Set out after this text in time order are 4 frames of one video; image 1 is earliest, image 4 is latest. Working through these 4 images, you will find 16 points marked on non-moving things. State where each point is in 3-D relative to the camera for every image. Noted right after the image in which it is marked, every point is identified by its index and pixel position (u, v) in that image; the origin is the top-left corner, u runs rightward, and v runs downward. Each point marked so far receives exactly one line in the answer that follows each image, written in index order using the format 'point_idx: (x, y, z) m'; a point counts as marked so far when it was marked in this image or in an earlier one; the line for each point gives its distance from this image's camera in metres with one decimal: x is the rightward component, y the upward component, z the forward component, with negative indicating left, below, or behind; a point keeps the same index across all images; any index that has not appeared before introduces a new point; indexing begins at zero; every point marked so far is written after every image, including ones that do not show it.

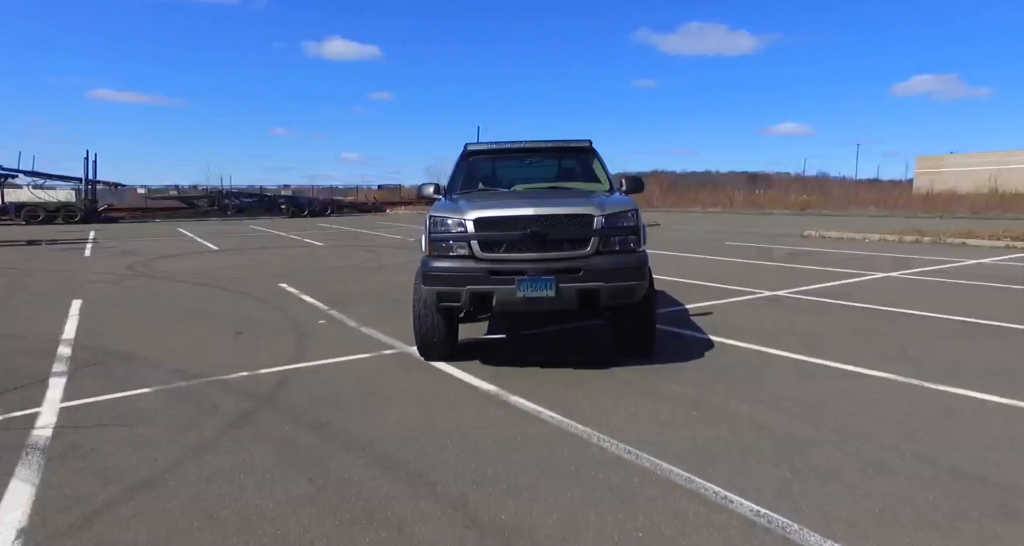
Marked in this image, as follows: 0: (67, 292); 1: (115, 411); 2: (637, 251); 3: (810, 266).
0: (-5.9, -0.3, +8.8) m
1: (-2.4, -0.8, +4.1) m
2: (+0.9, +0.2, +4.8) m
3: (+4.9, +0.2, +10.9) m
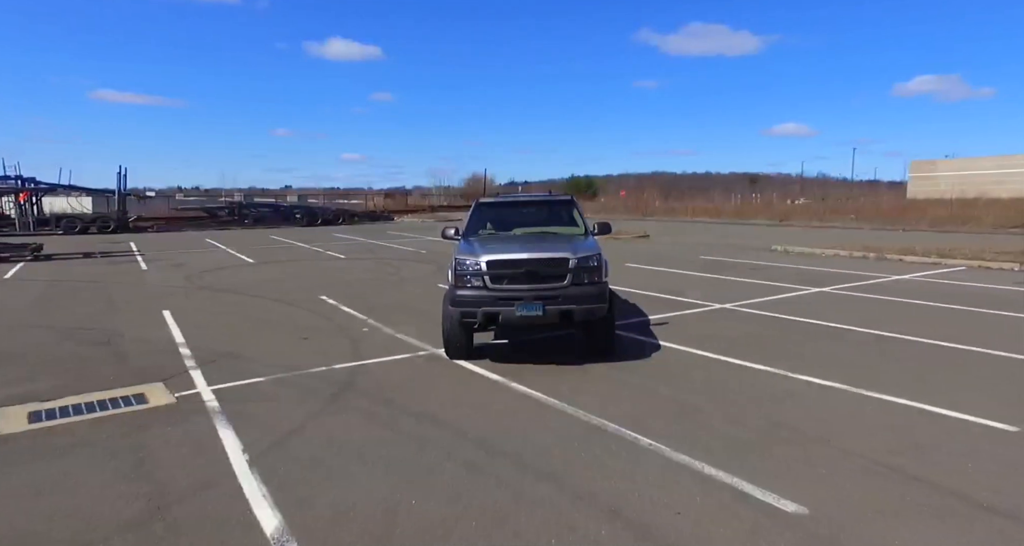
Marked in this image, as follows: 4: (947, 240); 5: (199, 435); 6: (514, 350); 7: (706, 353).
0: (-5.9, -0.5, +10.9) m
1: (-2.4, -1.1, +6.1) m
2: (+0.9, -0.1, +6.9) m
3: (+5.0, -0.1, +12.9) m
4: (+11.3, +0.9, +17.2) m
5: (-2.3, -1.2, +4.9) m
6: (0.0, -0.9, +7.6) m
7: (+2.2, -0.9, +7.4) m
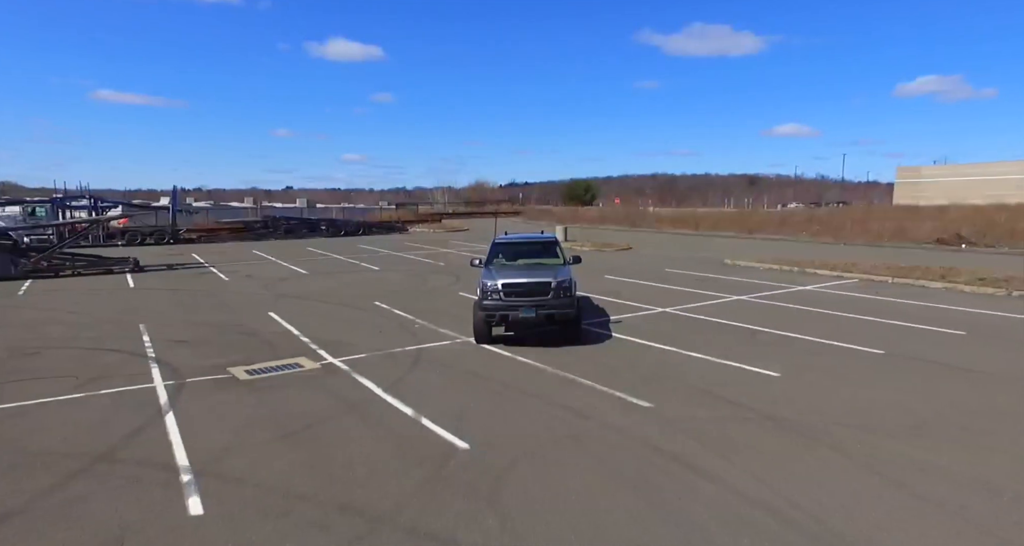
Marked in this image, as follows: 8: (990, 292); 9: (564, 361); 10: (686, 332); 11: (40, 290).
0: (-5.9, -0.8, +15.1) m
1: (-2.4, -1.4, +10.3) m
2: (+1.0, -0.4, +11.1) m
3: (+5.0, -0.4, +17.1) m
4: (+11.4, +0.6, +21.4) m
5: (-2.3, -1.5, +9.2) m
6: (+0.1, -1.2, +11.8) m
7: (+2.3, -1.2, +11.6) m
8: (+10.3, -0.4, +14.3) m
9: (+0.8, -1.4, +10.3) m
10: (+3.2, -1.1, +12.2) m
11: (-11.6, -0.4, +16.3) m
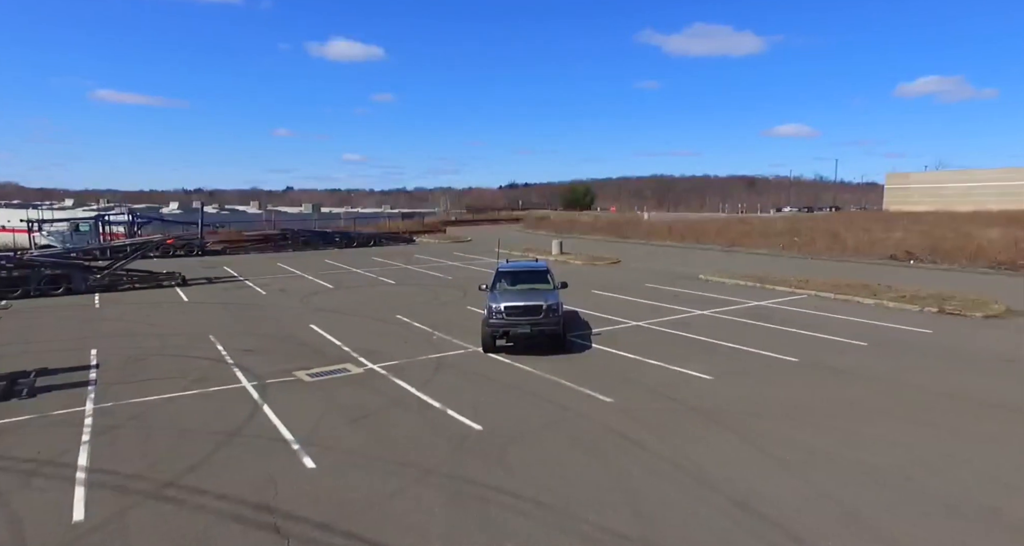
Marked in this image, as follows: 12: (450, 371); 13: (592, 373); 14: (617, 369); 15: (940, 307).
0: (-5.9, -1.3, +18.1) m
1: (-2.4, -1.9, +13.3) m
2: (+1.0, -0.9, +14.0) m
3: (+5.0, -0.9, +20.1) m
4: (+11.4, 0.0, +24.4) m
5: (-2.3, -2.0, +12.1) m
6: (+0.1, -1.7, +14.7) m
7: (+2.3, -1.7, +14.5) m
8: (+10.3, -0.9, +17.2) m
9: (+0.8, -1.9, +13.2) m
10: (+3.2, -1.6, +15.1) m
11: (-11.6, -0.9, +19.3) m
12: (-1.2, -1.9, +12.9) m
13: (+1.5, -1.9, +12.6) m
14: (+2.1, -1.9, +13.0) m
15: (+11.0, -0.9, +16.9) m
